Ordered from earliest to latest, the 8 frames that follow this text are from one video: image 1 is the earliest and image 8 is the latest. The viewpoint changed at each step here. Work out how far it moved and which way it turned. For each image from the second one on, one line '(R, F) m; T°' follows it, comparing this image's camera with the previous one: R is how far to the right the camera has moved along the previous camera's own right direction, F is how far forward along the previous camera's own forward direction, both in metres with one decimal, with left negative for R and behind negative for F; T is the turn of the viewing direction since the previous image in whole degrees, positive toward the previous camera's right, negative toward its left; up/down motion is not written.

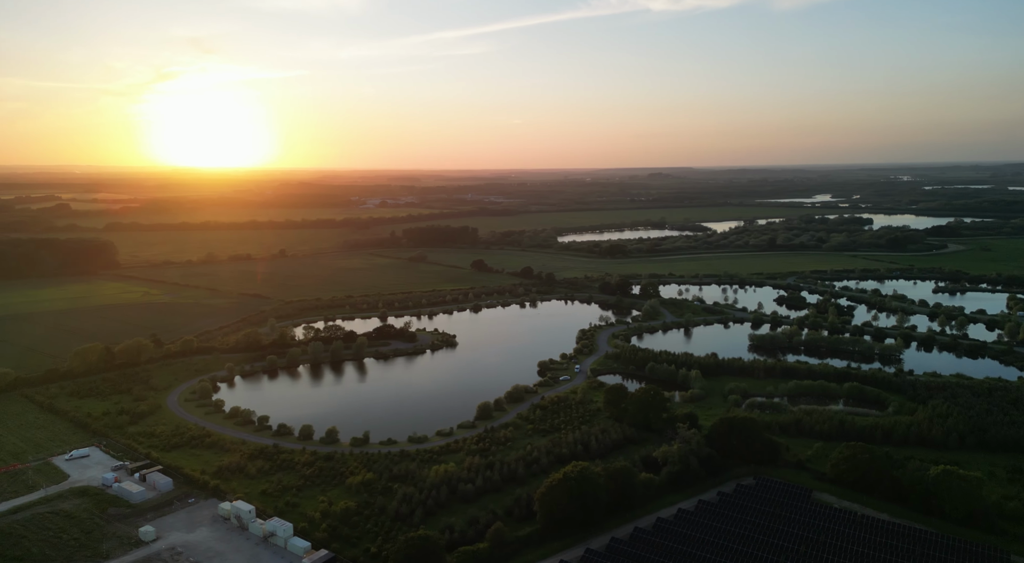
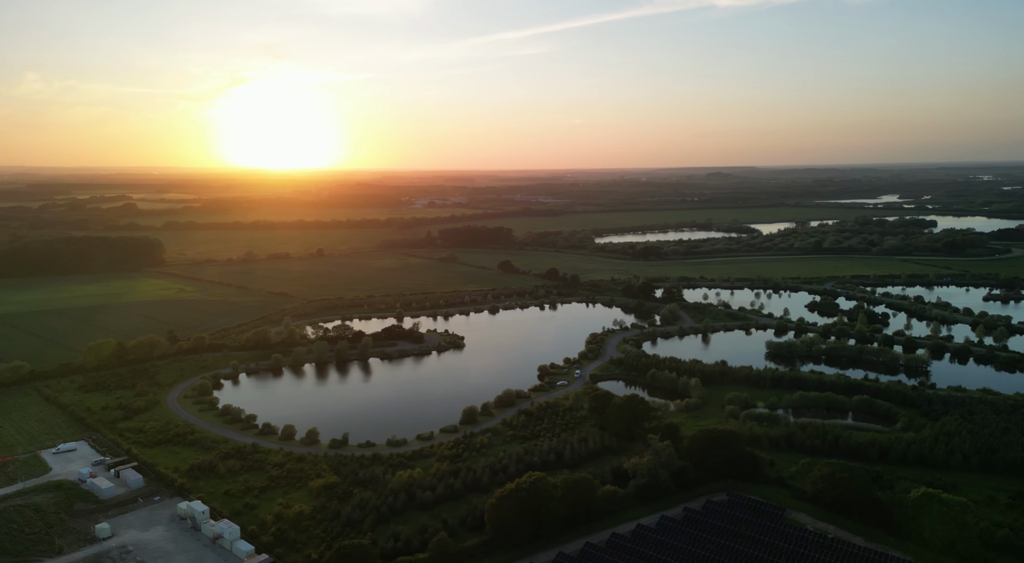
(+3.1, +0.7) m; -4°
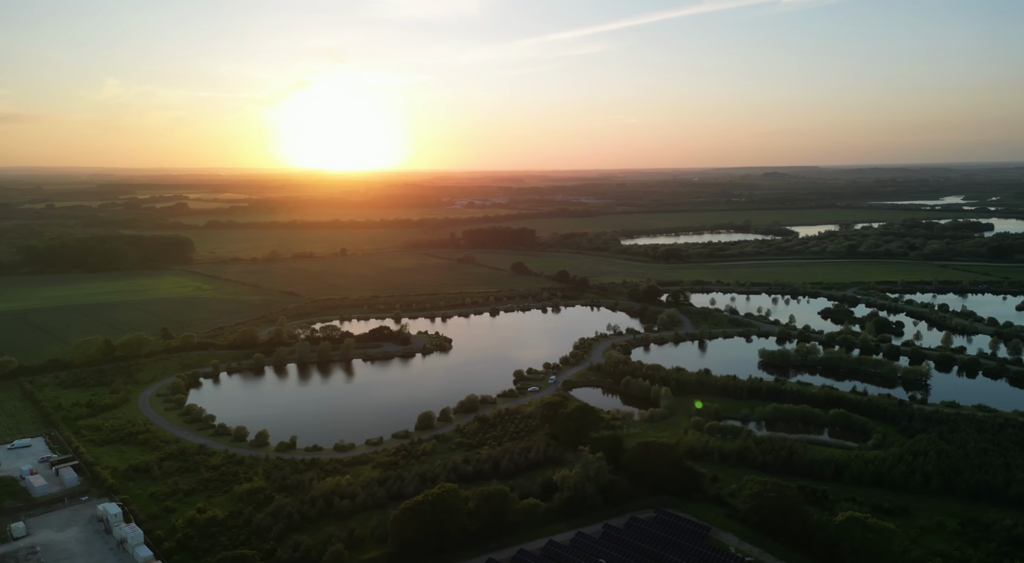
(+4.2, +0.9) m; -4°
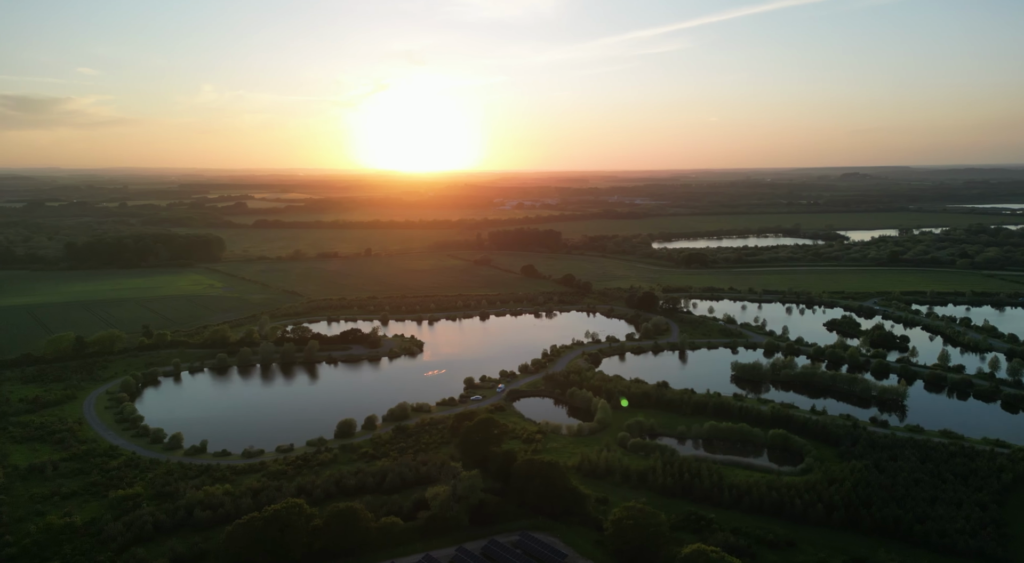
(+6.4, +1.4) m; -5°
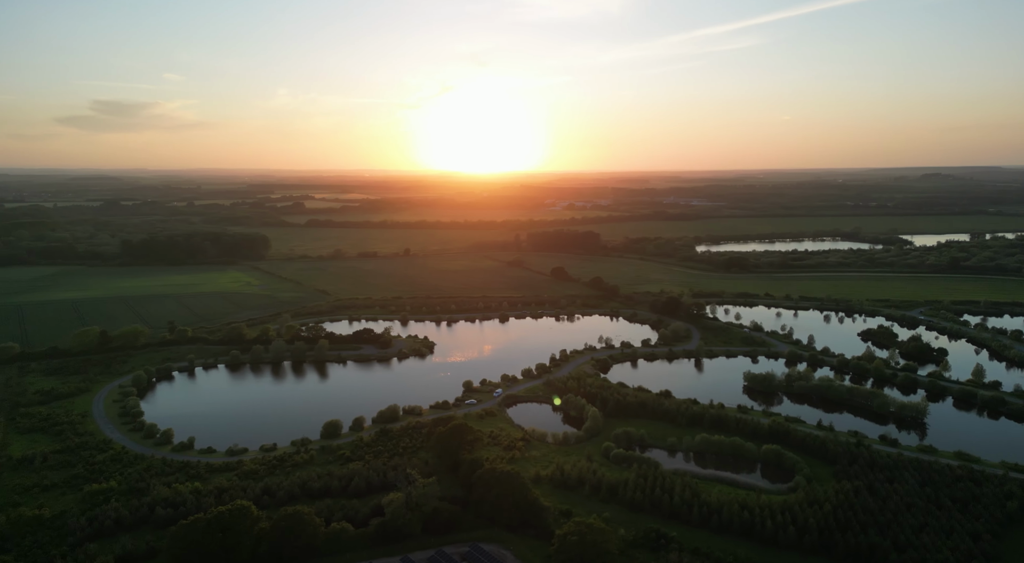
(+3.2, +0.7) m; -5°
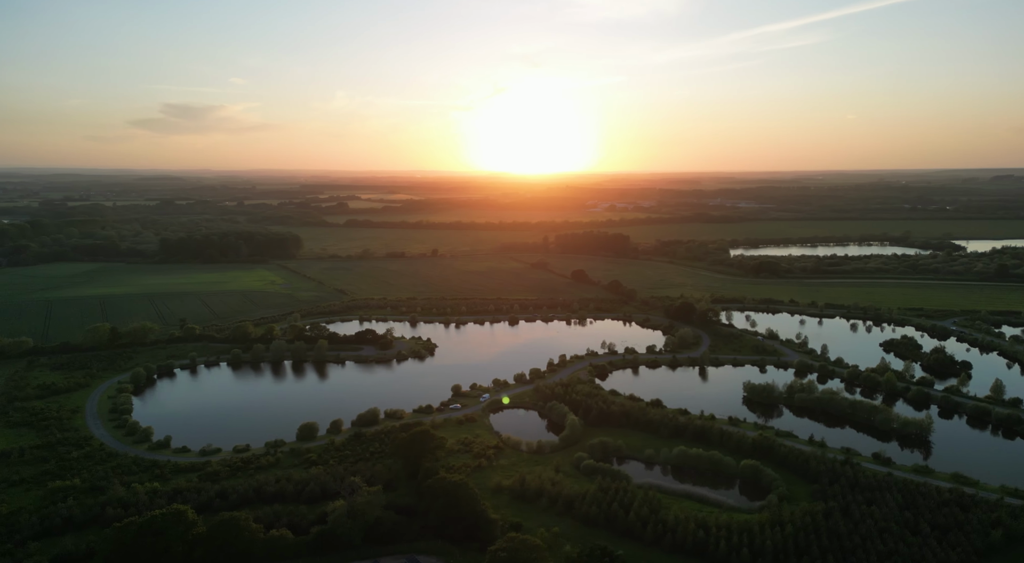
(+3.2, +0.7) m; -4°
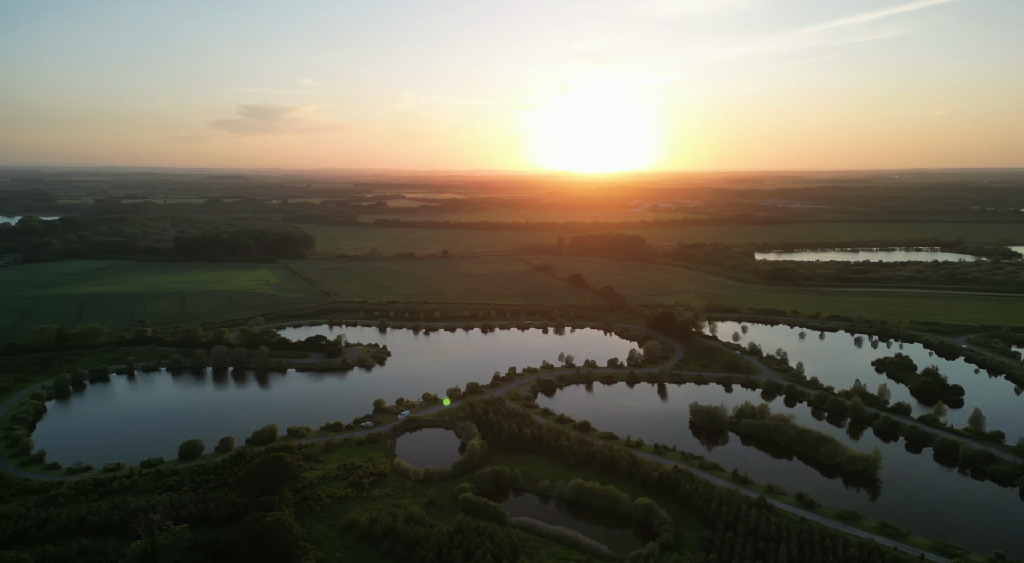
(+6.8, +2.9) m; -4°
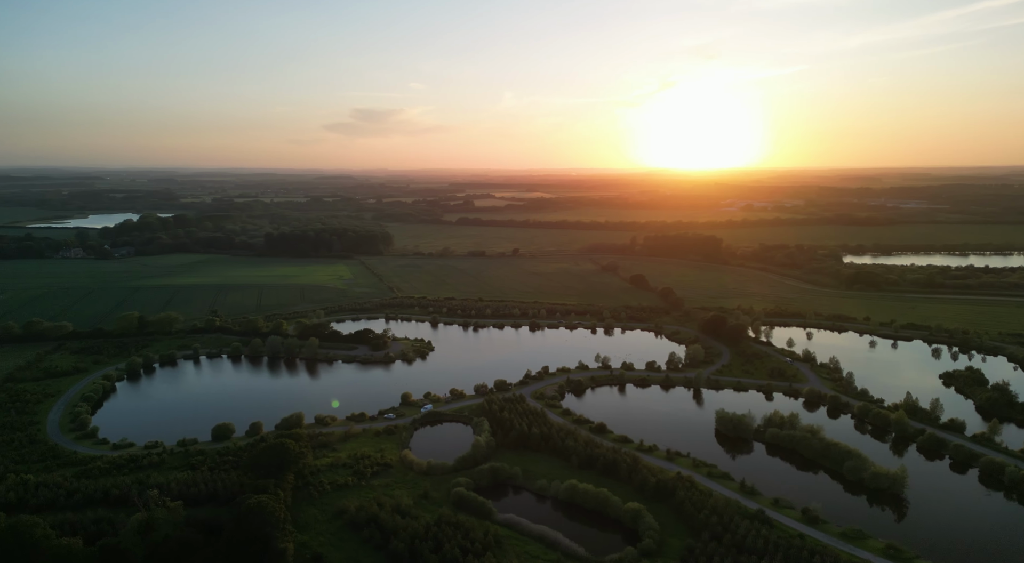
(+3.8, -0.2) m; -8°
